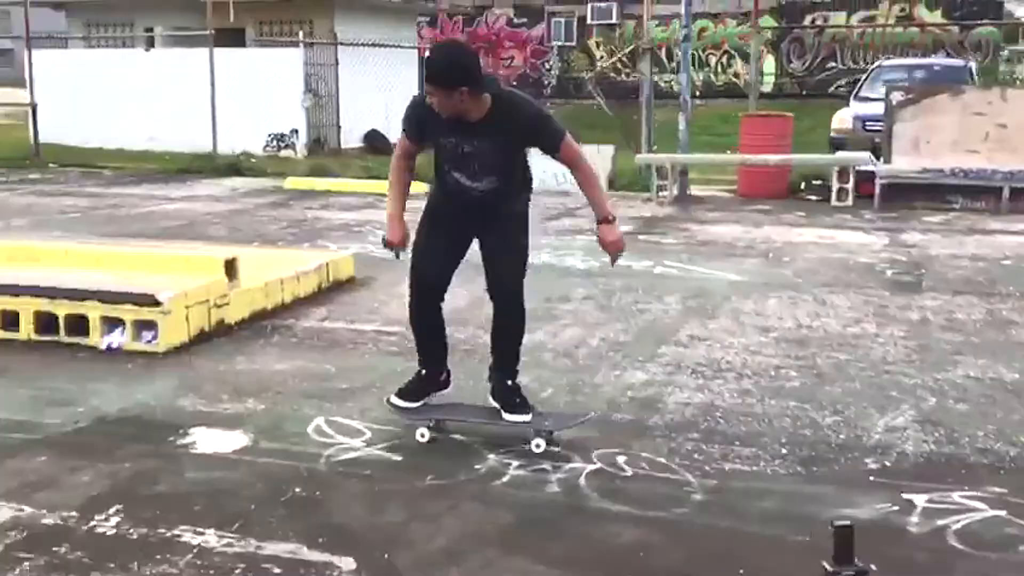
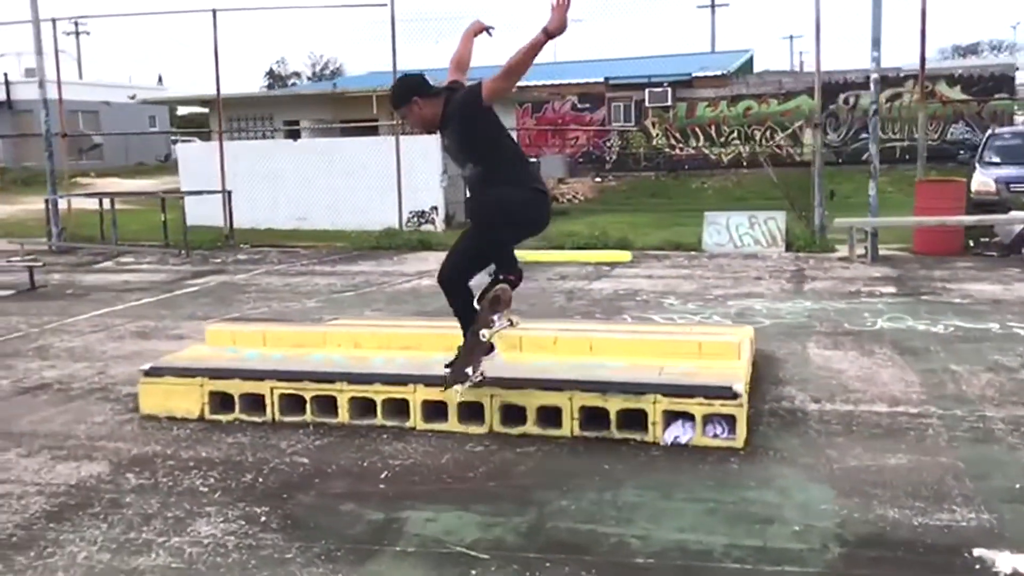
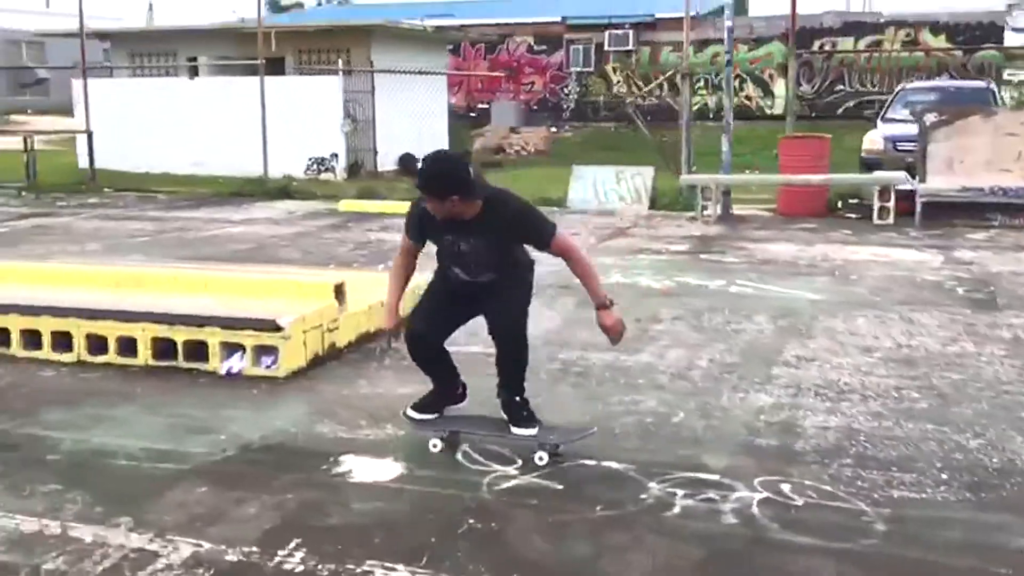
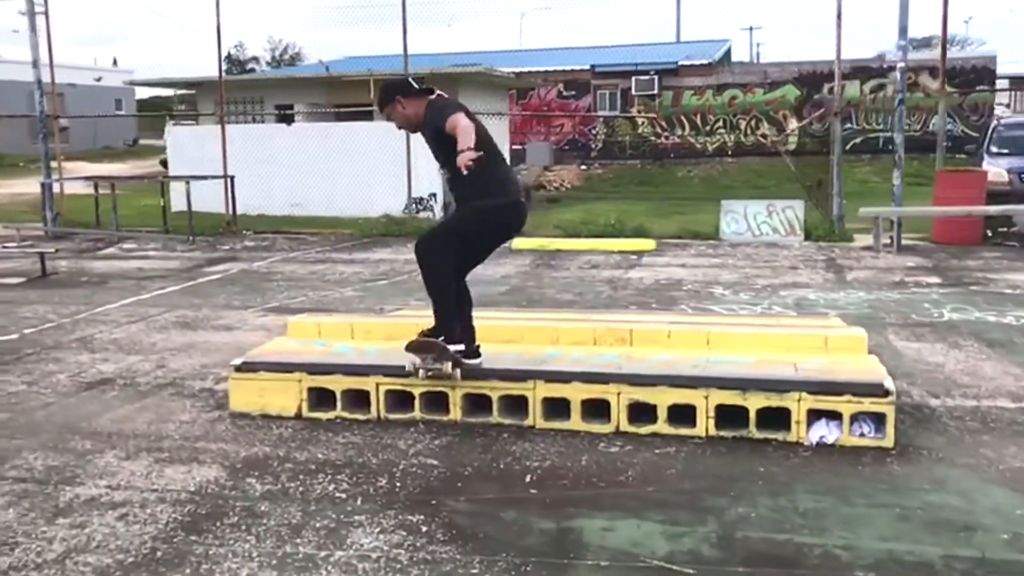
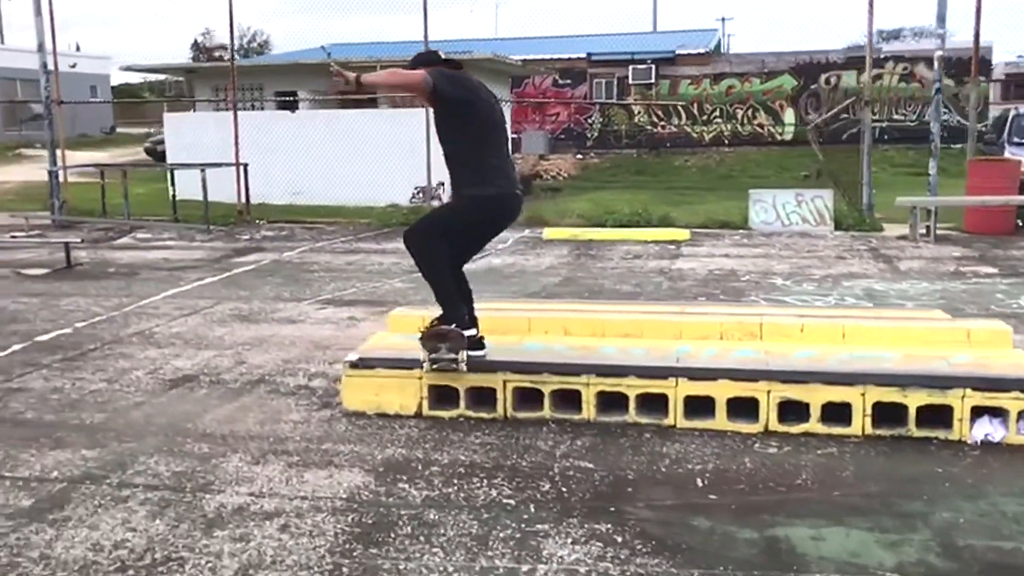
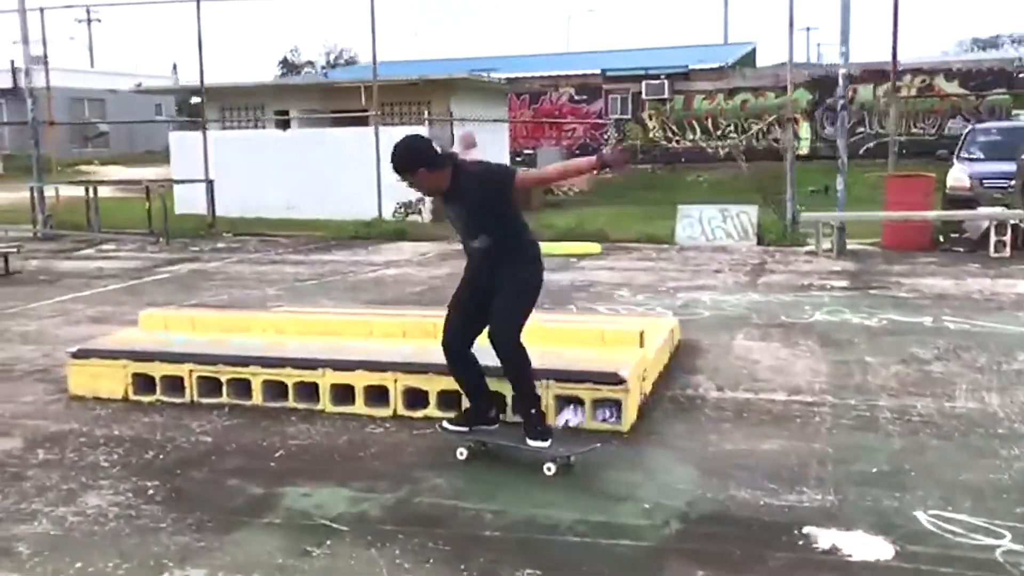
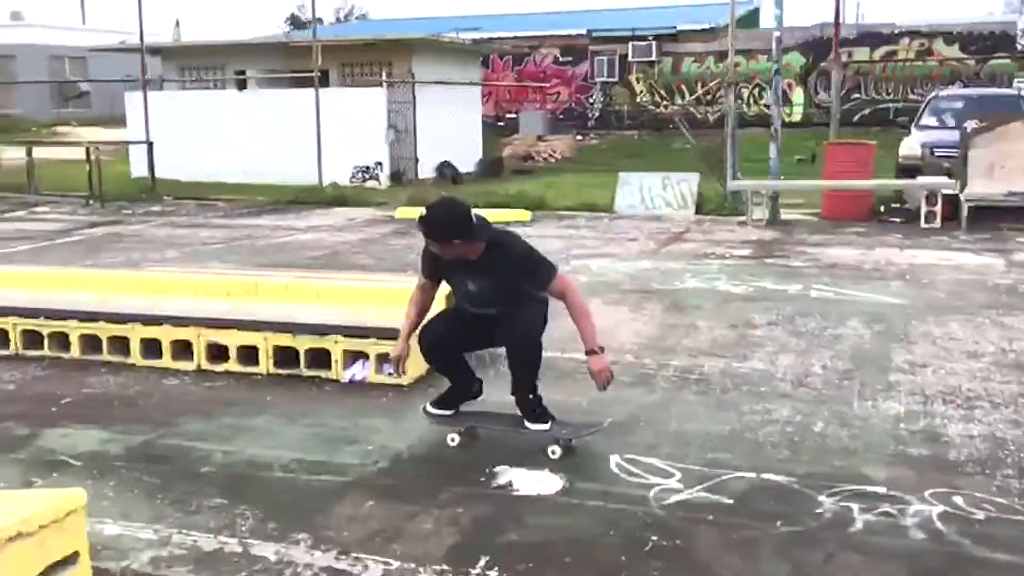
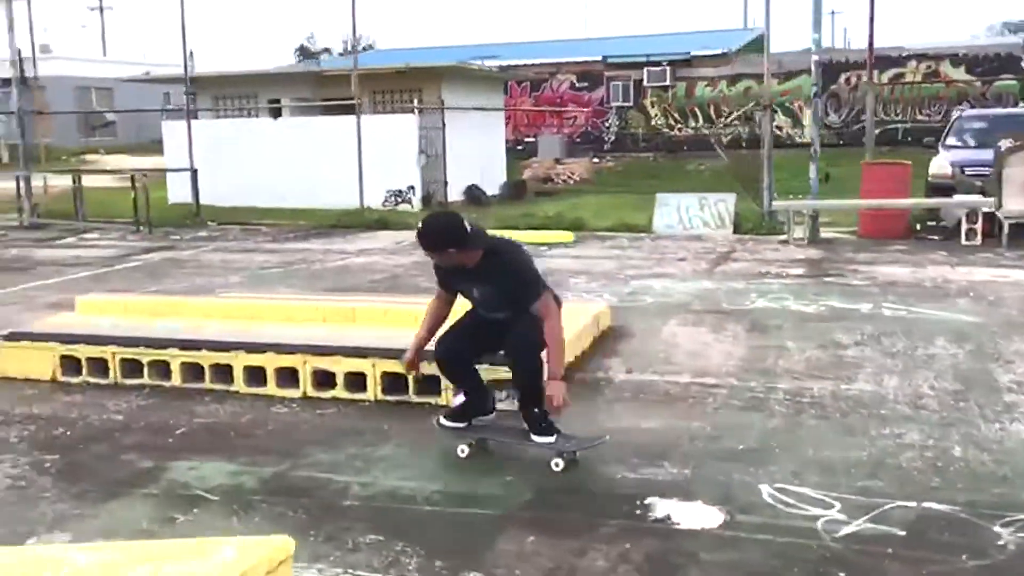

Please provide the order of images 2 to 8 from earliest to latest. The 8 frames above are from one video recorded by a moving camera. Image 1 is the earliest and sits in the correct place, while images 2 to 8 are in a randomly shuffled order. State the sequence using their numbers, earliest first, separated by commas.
3, 7, 8, 6, 2, 4, 5
